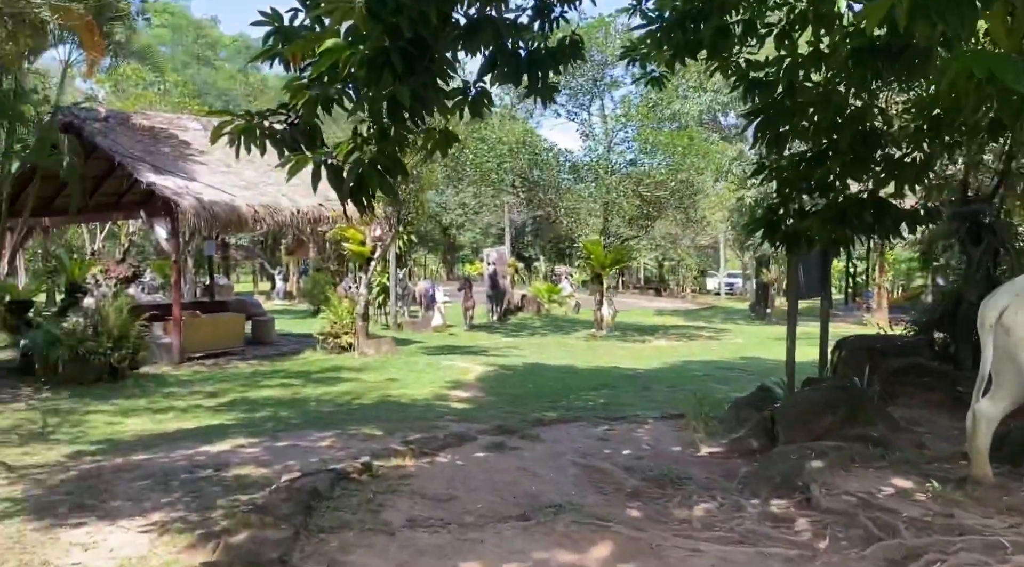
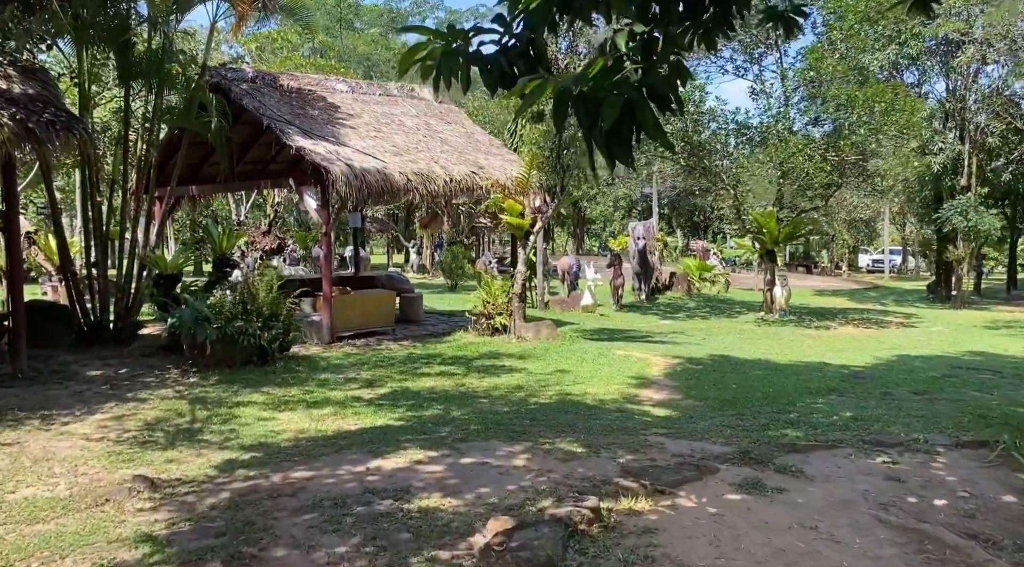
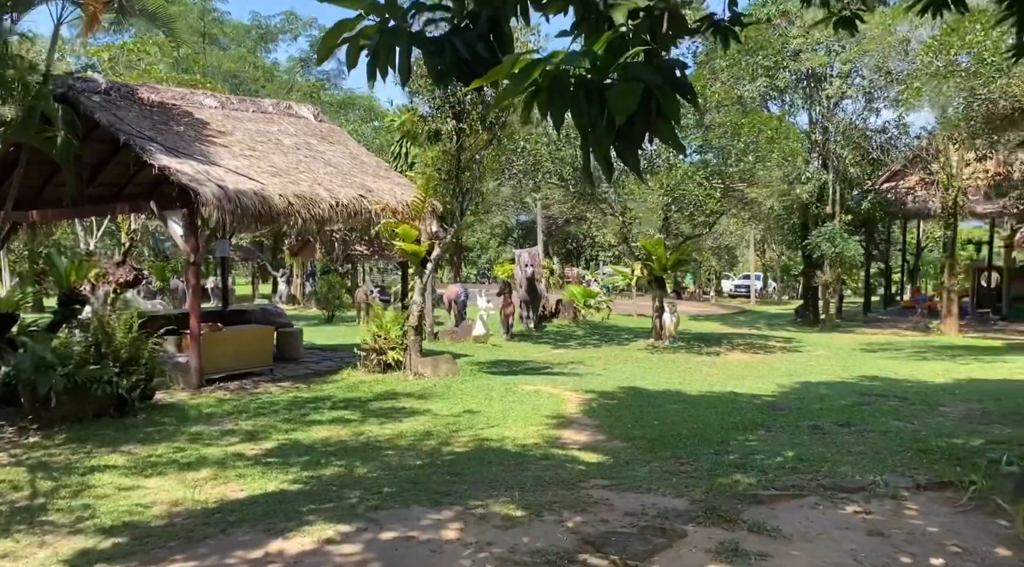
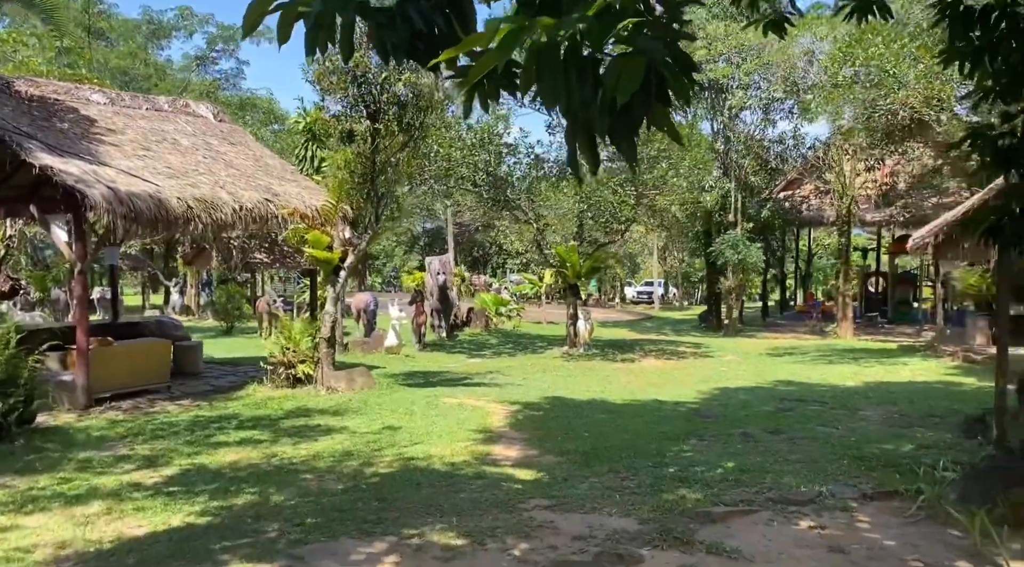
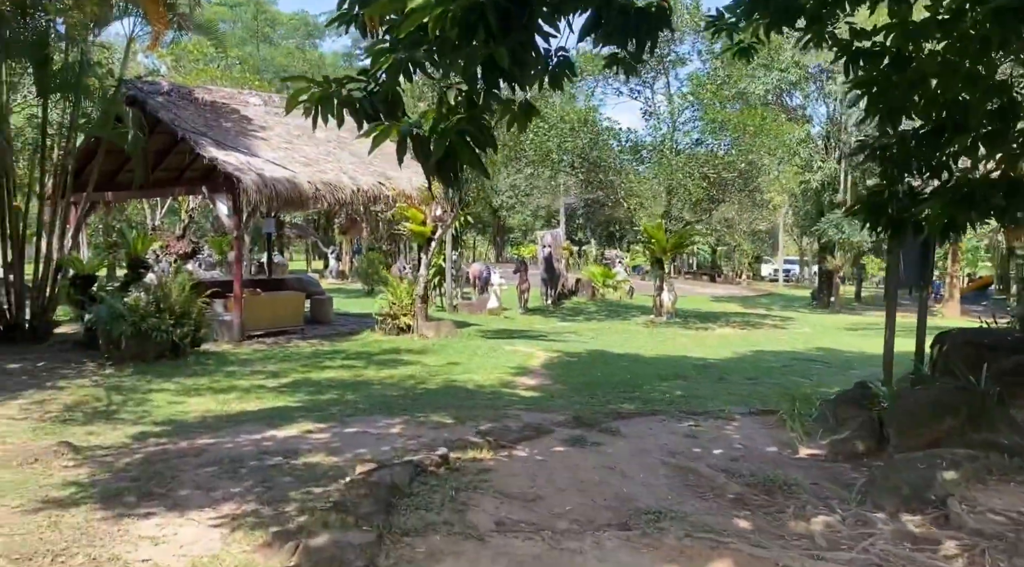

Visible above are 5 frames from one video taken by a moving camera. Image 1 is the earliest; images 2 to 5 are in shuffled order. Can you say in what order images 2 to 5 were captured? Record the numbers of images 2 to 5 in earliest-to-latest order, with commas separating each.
5, 2, 3, 4
